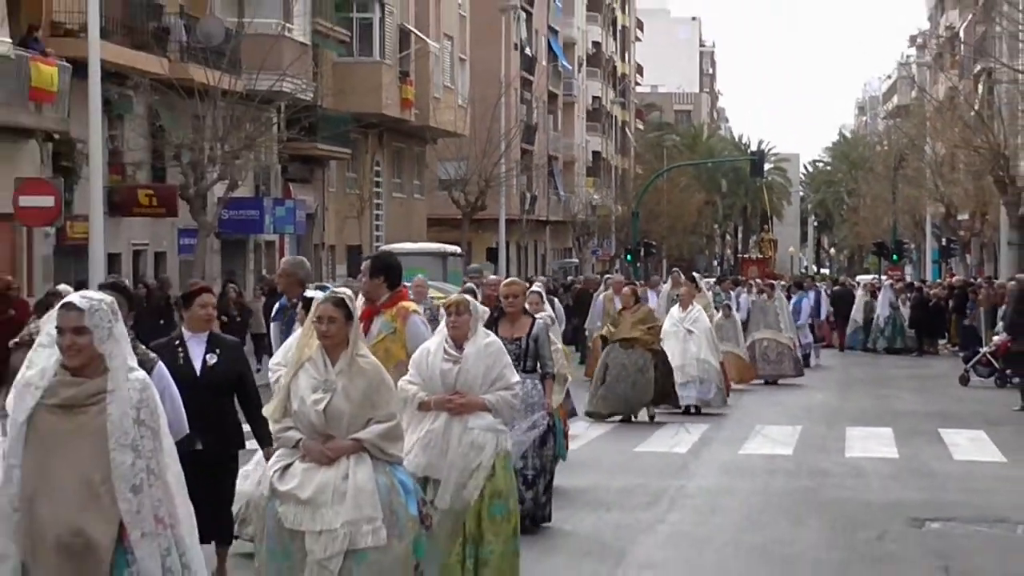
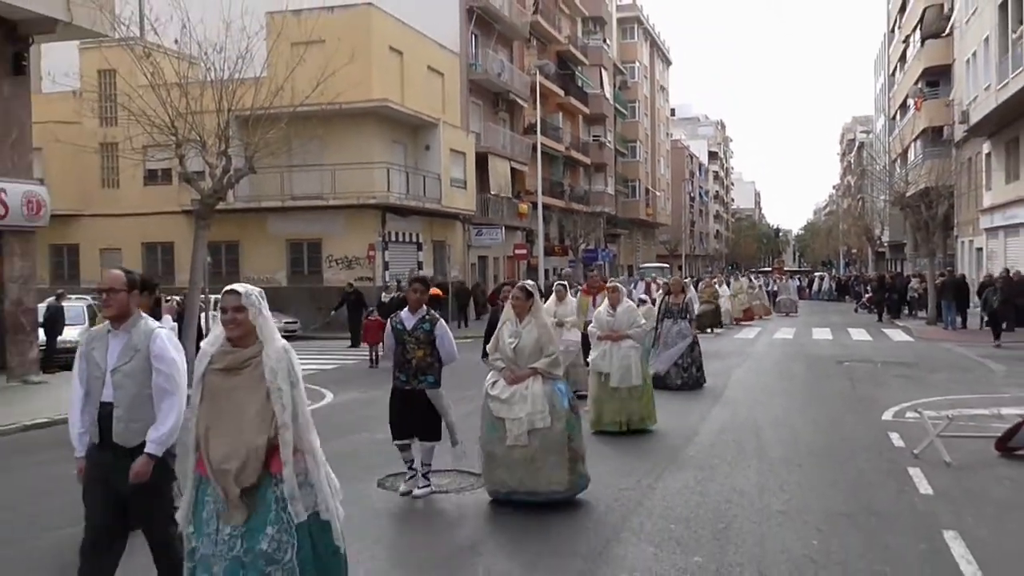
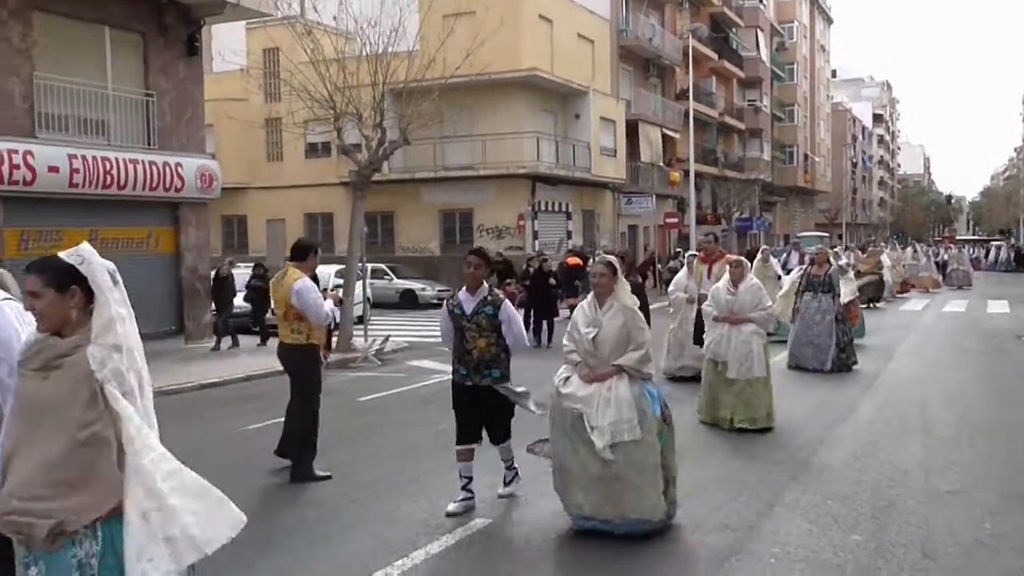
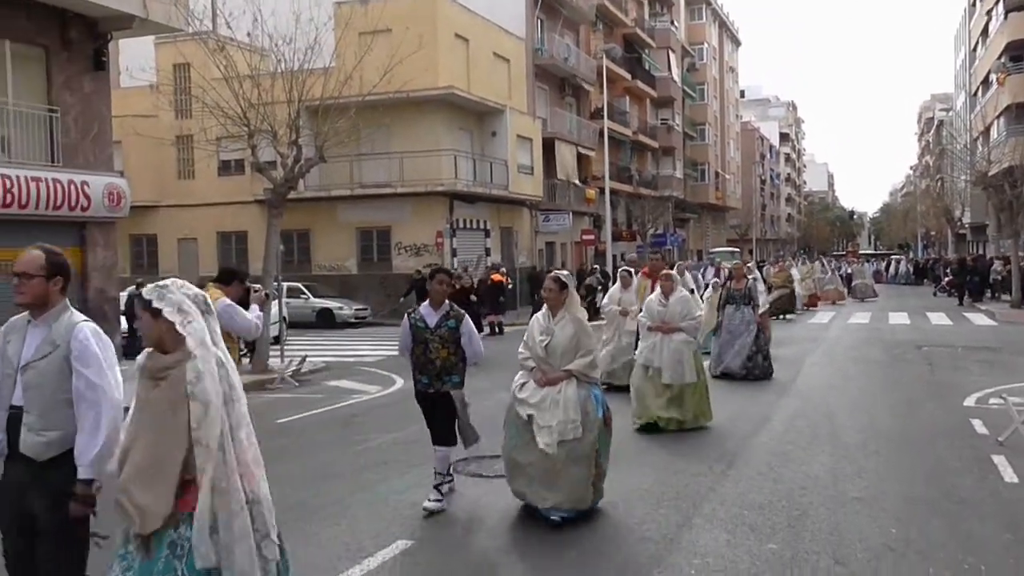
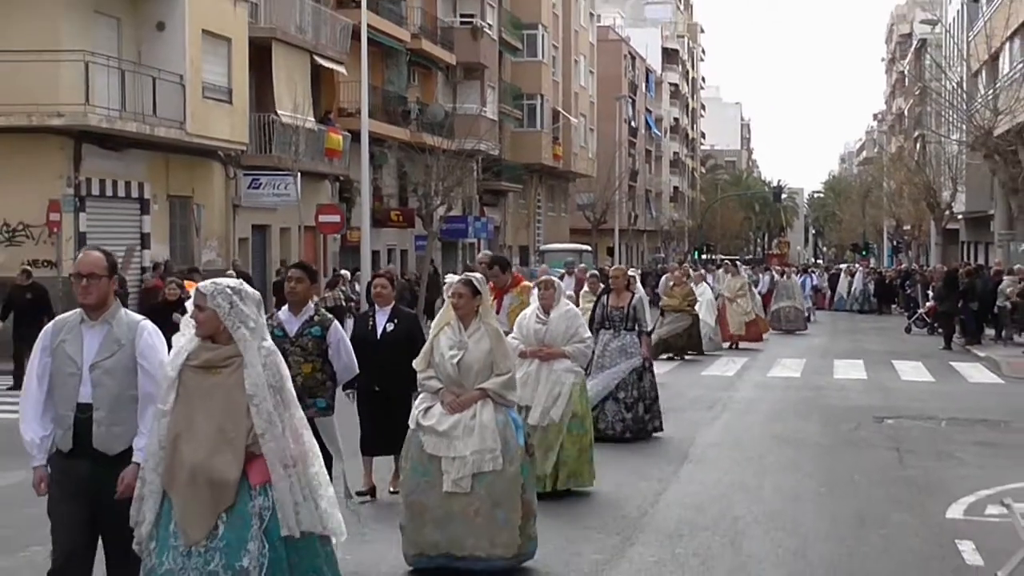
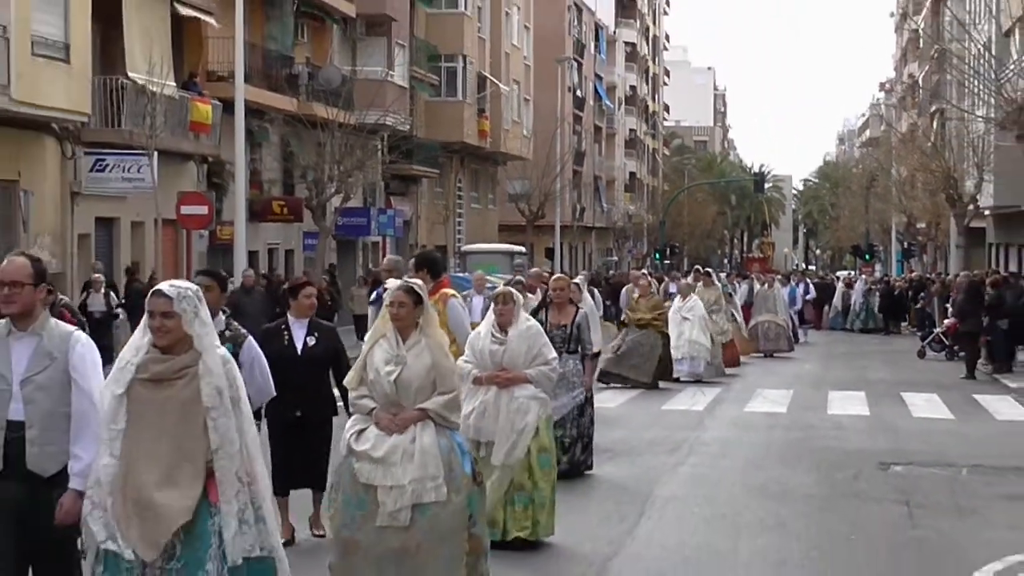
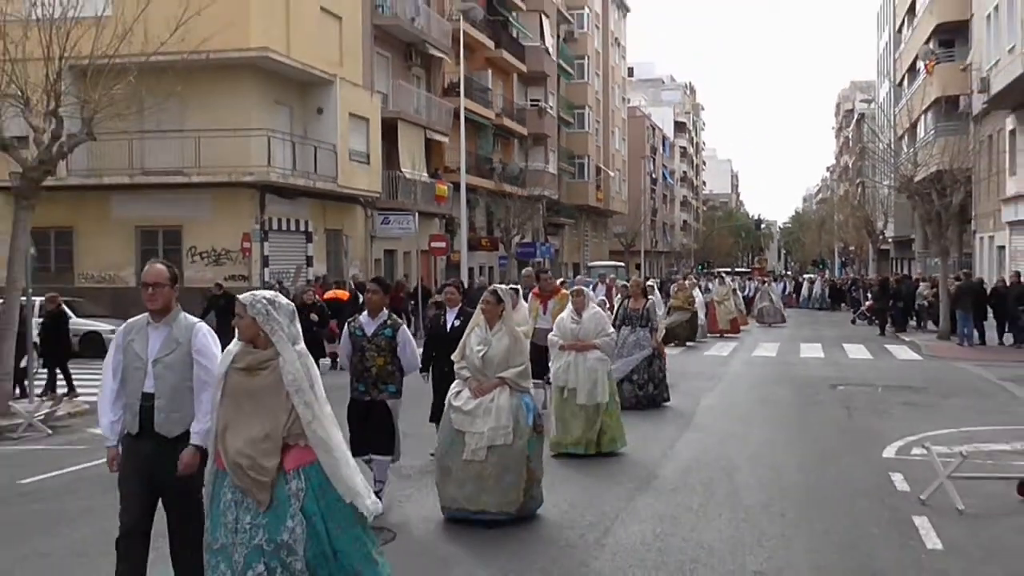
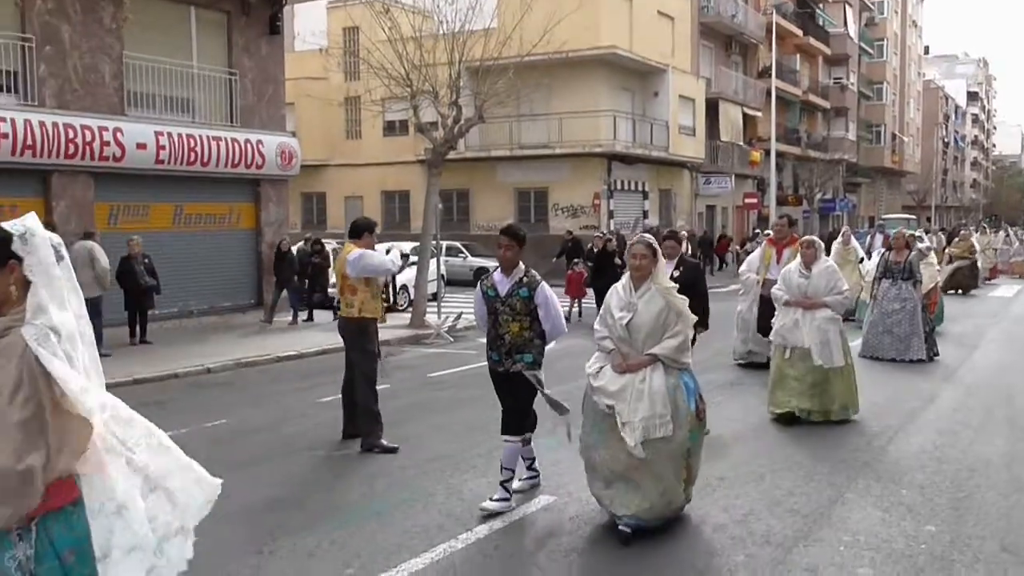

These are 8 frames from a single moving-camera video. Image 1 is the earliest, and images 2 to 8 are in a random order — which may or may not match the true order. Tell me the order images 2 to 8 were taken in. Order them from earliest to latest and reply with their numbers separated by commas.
6, 5, 7, 2, 4, 3, 8
